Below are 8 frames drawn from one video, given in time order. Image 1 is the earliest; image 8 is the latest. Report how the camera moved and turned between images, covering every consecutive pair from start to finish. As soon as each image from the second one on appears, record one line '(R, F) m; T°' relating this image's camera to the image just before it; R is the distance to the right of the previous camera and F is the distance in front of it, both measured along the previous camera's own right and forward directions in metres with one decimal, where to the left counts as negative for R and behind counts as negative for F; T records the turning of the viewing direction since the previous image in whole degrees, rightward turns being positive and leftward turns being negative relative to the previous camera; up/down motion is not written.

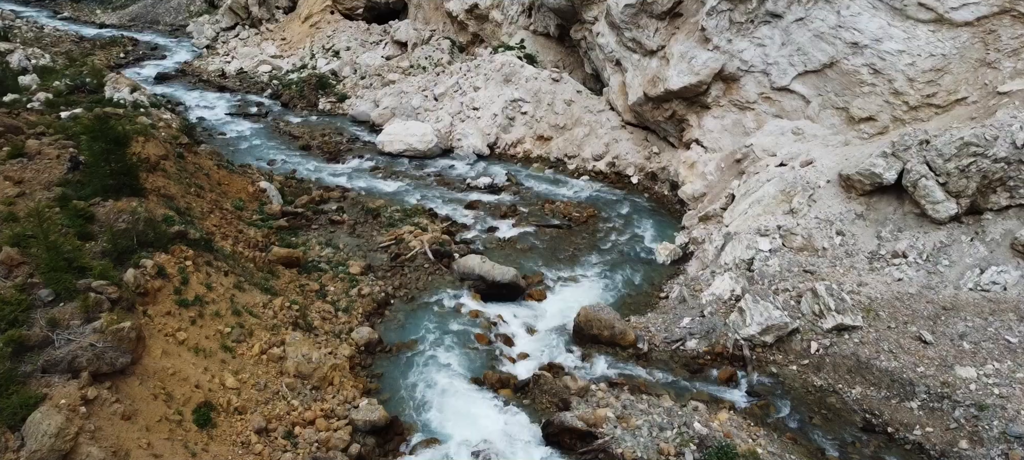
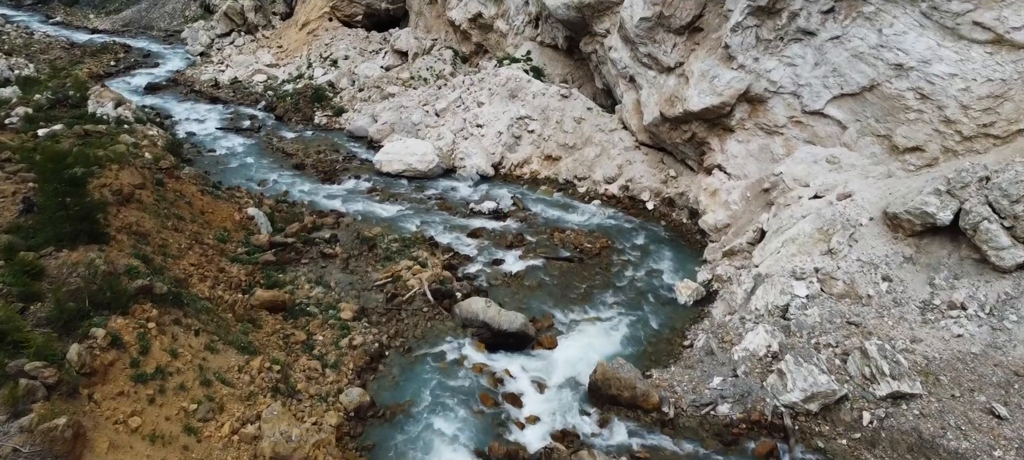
(-0.1, +1.0) m; 0°
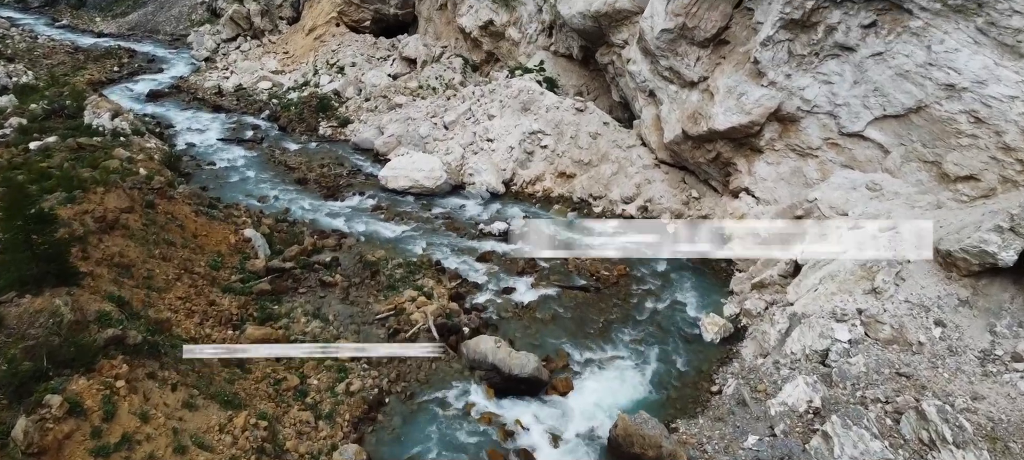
(-0.1, +0.8) m; -1°
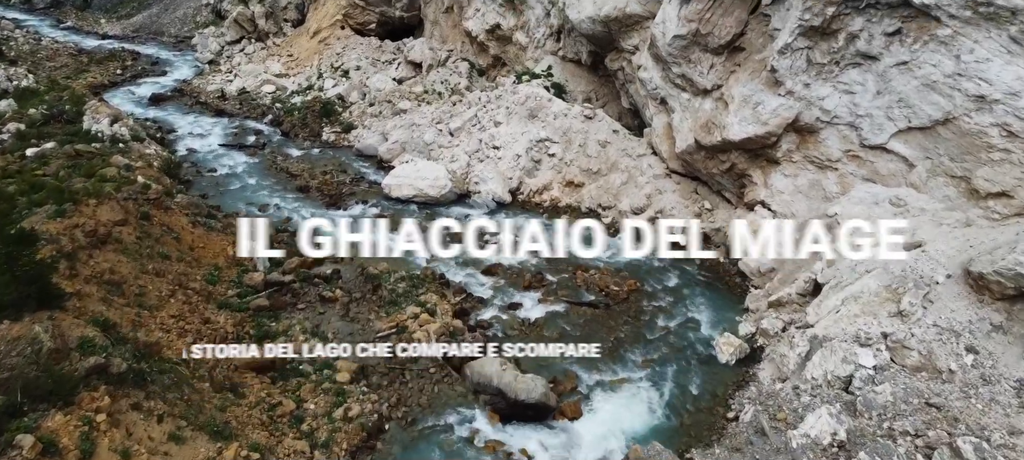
(0.0, +0.4) m; 0°
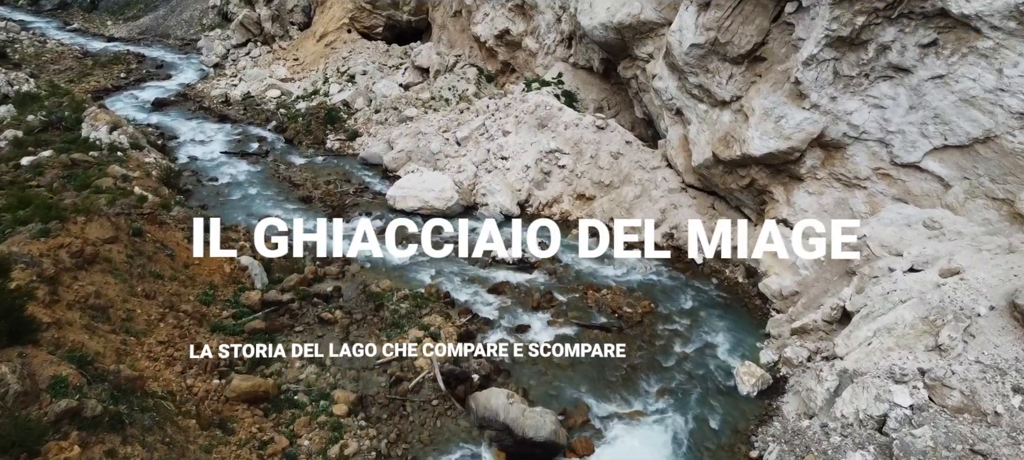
(0.0, +0.5) m; -1°
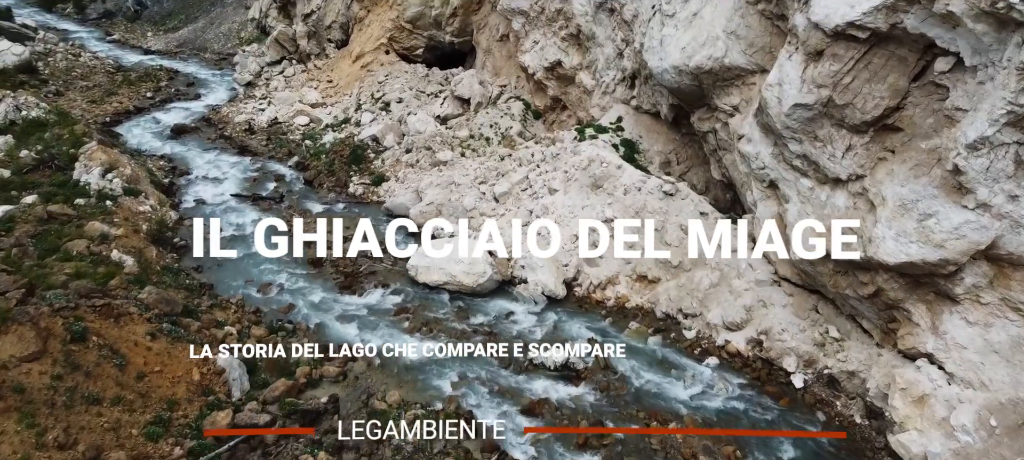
(0.0, +2.5) m; -4°
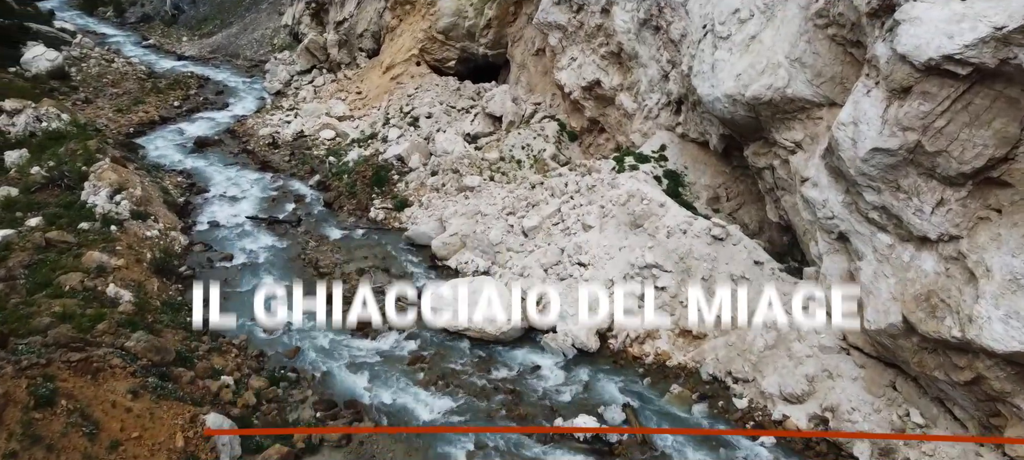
(0.0, +1.2) m; -3°
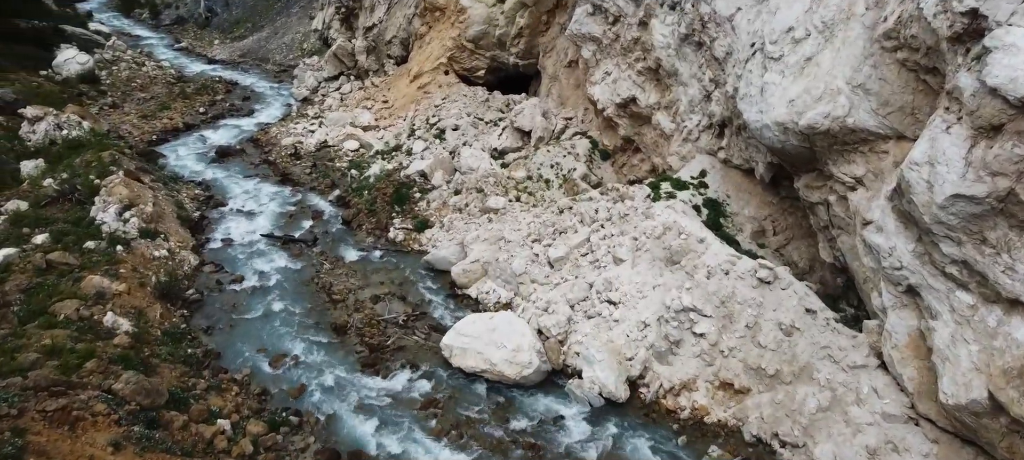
(+0.1, +0.9) m; -3°
